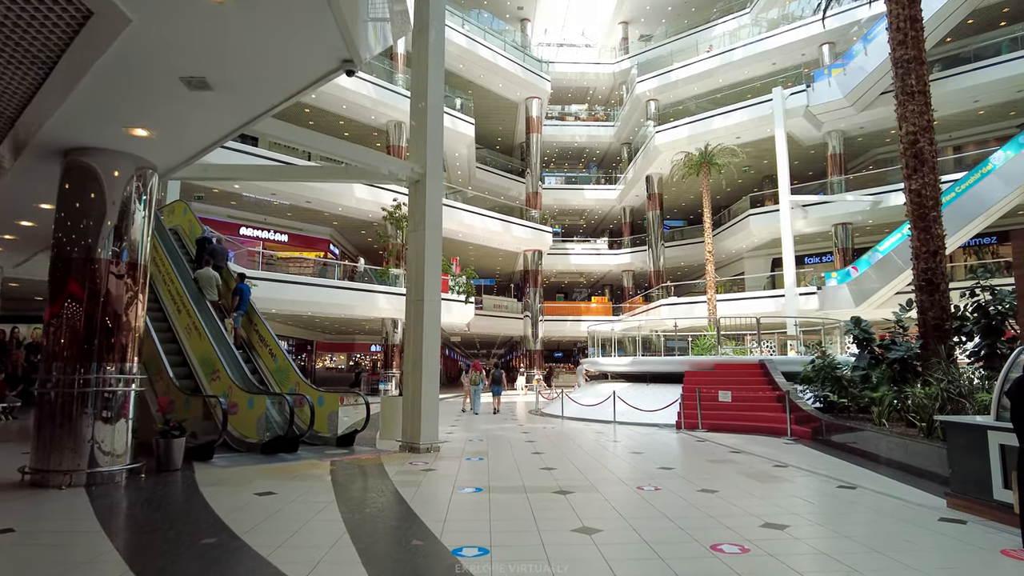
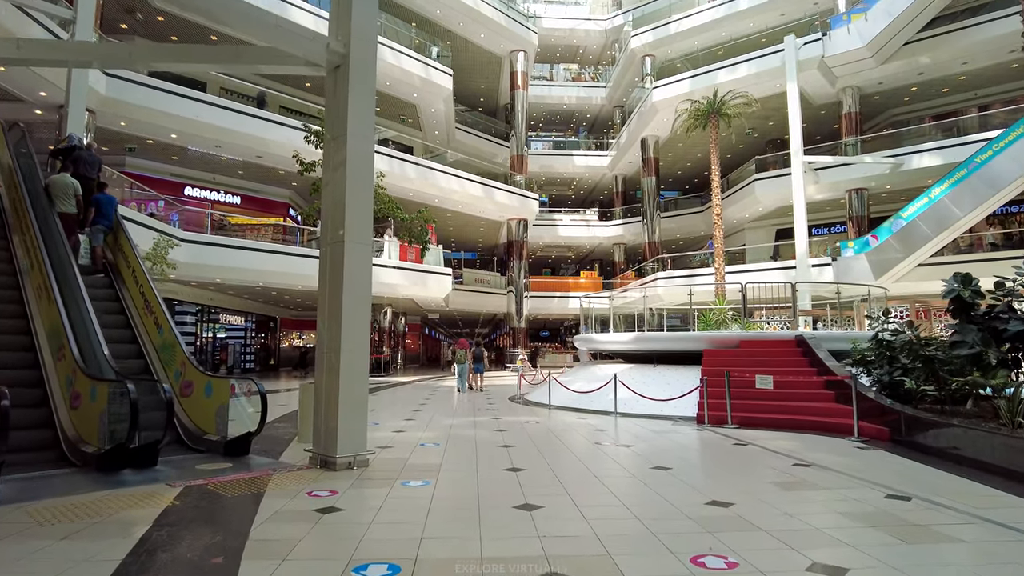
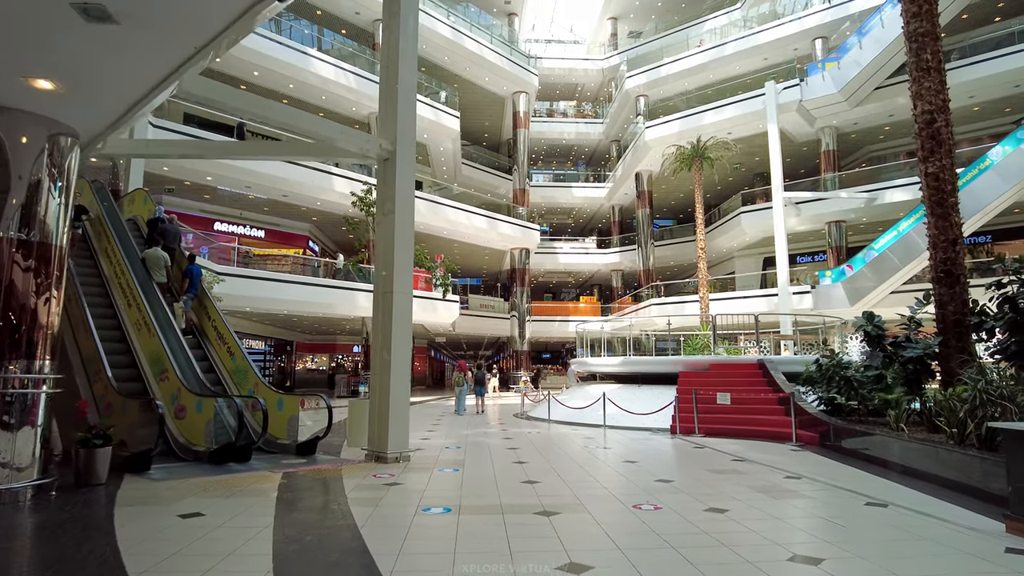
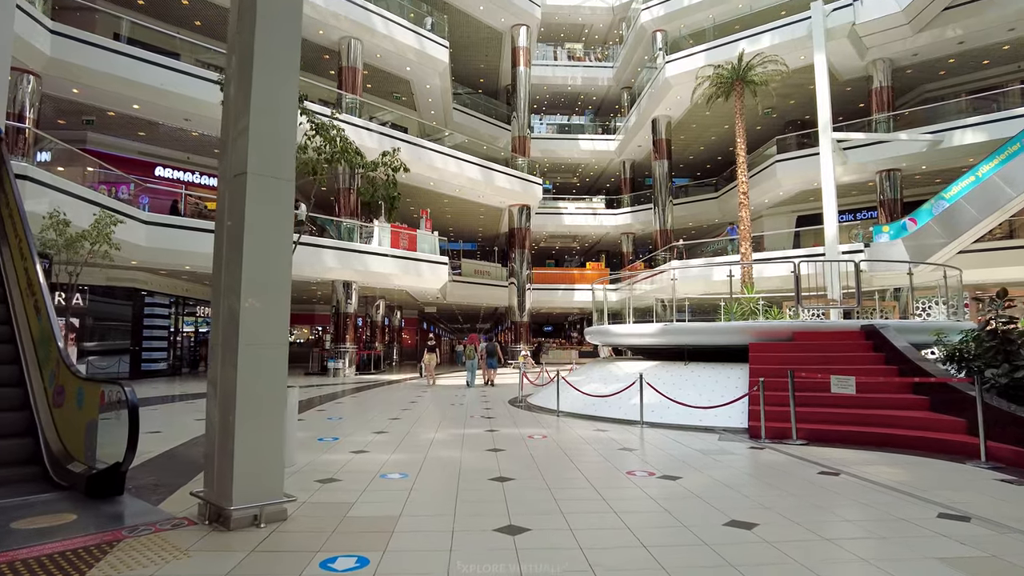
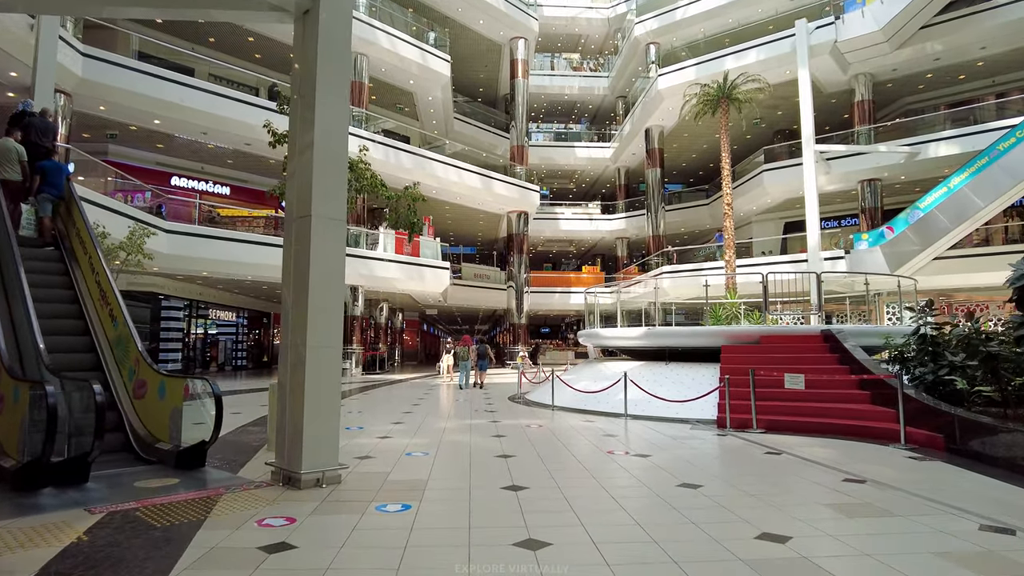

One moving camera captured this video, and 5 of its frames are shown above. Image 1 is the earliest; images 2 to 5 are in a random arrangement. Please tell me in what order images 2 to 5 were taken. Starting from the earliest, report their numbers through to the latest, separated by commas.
3, 2, 5, 4
